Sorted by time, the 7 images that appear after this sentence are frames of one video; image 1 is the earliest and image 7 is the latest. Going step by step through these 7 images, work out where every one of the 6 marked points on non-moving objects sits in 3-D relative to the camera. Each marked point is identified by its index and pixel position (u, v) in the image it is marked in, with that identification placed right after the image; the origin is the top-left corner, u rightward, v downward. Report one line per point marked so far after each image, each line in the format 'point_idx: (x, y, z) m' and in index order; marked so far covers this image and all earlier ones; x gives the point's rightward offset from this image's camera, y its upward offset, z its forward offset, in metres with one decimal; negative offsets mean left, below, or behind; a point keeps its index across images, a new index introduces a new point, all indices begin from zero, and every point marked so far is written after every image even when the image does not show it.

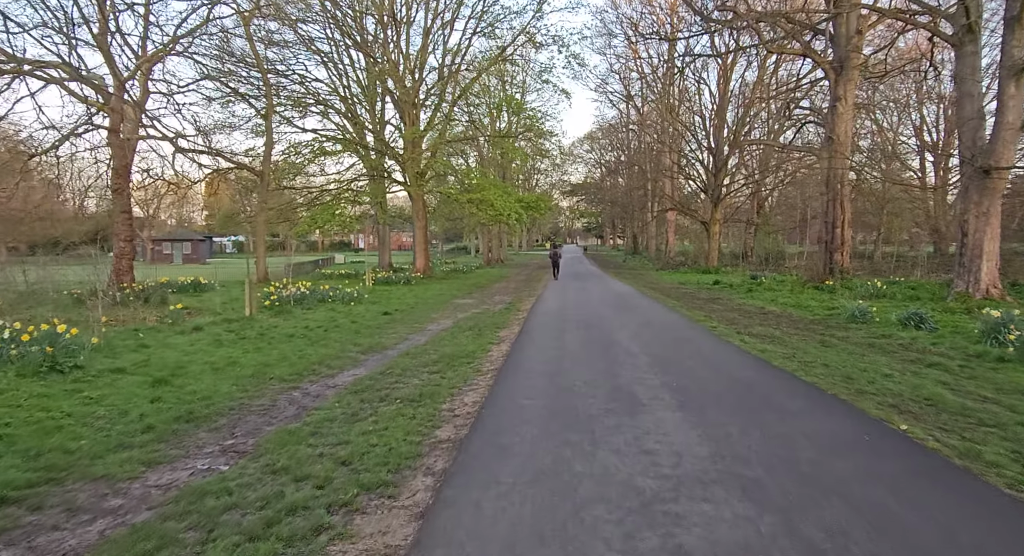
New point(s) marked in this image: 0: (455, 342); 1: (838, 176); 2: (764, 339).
0: (-1.0, -1.1, +9.6) m
1: (+11.7, +3.7, +19.8) m
2: (+4.1, -1.0, +9.0) m
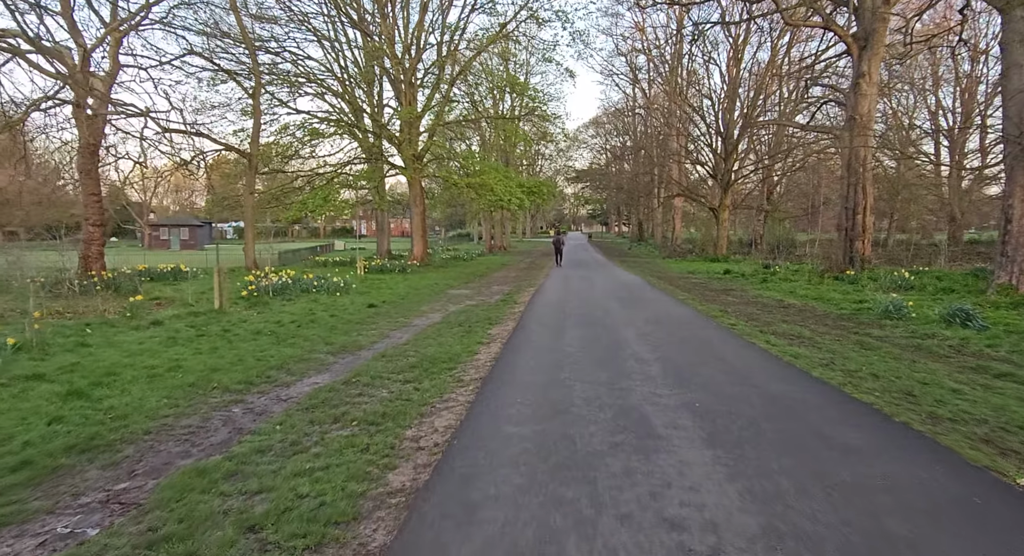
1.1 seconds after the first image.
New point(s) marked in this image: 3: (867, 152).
0: (-1.2, -1.0, +8.5) m
1: (+11.6, +4.0, +18.4) m
2: (+4.0, -0.9, +7.8) m
3: (+11.9, +4.2, +18.5) m
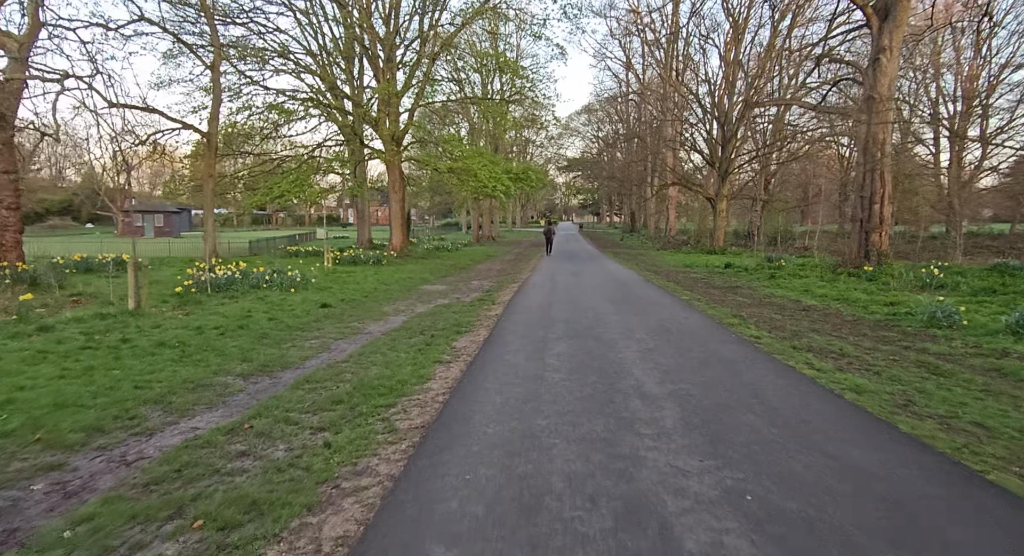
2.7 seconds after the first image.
0: (-1.5, -1.0, +6.7) m
1: (+11.1, +4.1, +16.8) m
2: (+3.6, -0.9, +6.1) m
3: (+11.4, +4.4, +16.8) m
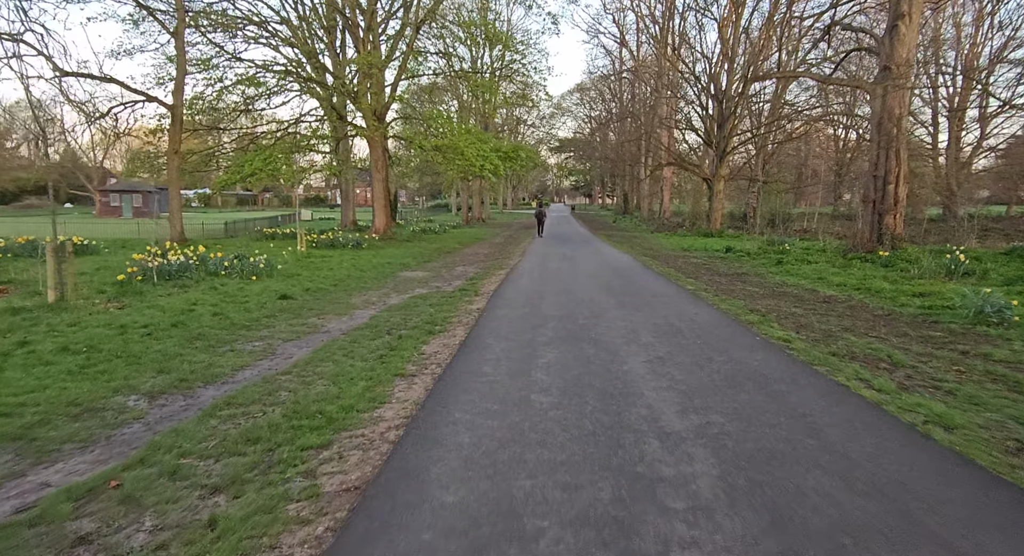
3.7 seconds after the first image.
0: (-1.7, -0.9, +5.4) m
1: (+10.8, +4.5, +15.5) m
2: (+3.4, -0.8, +4.9) m
3: (+11.0, +4.8, +15.6) m
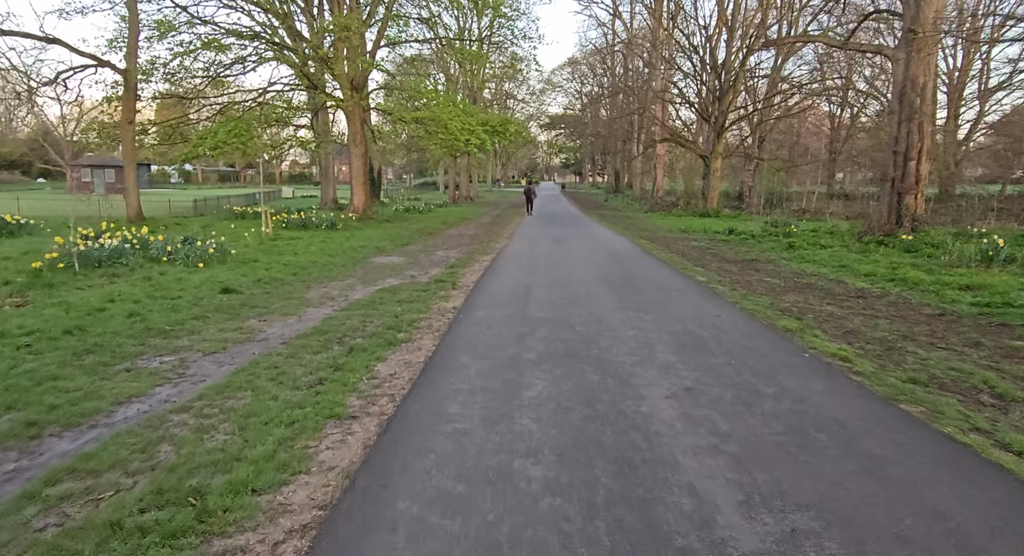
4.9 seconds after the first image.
0: (-1.9, -0.9, +4.0) m
1: (+10.4, +4.9, +14.1) m
2: (+3.2, -0.9, +3.6) m
3: (+10.7, +5.1, +14.2) m
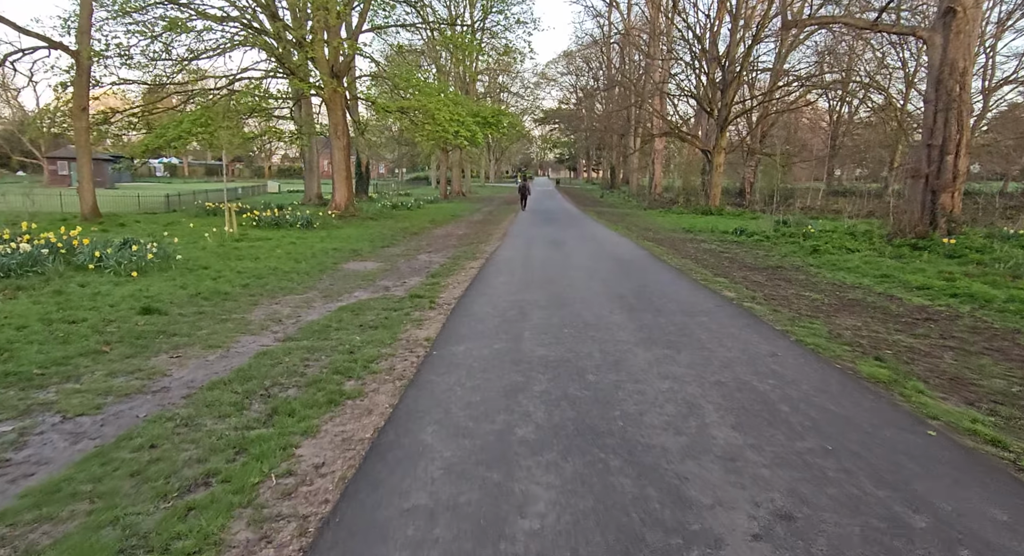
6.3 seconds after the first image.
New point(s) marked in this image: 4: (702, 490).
0: (-2.0, -1.2, +2.5) m
1: (+10.2, +4.7, +12.7) m
2: (+3.2, -1.1, +2.1) m
3: (+10.5, +5.0, +12.7) m
4: (+0.9, -1.0, +2.7) m
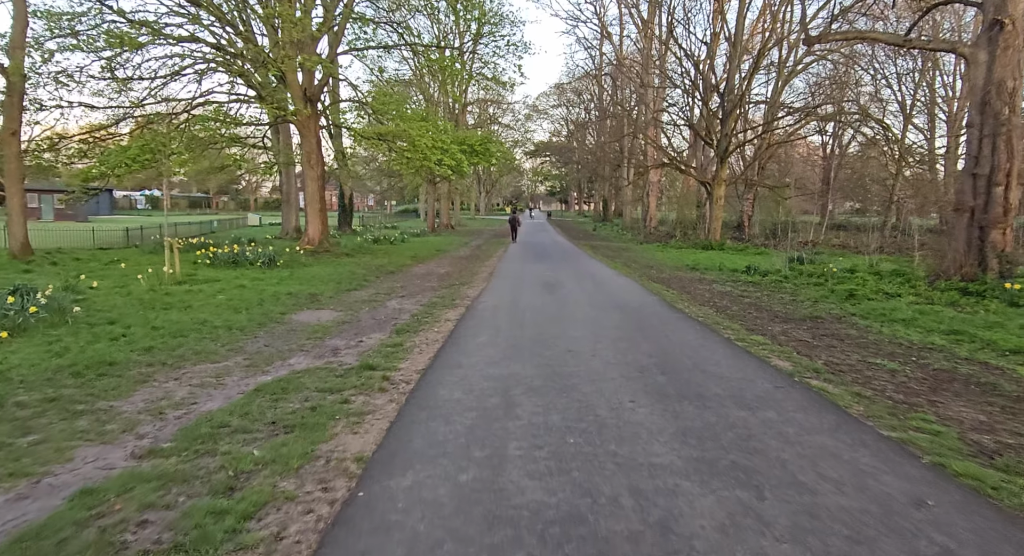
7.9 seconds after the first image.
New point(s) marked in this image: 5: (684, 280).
0: (-2.1, -1.5, +0.5) m
1: (+10.0, +3.7, +11.2) m
2: (+3.1, -1.5, +0.2) m
3: (+10.3, +4.0, +11.2) m
4: (+0.8, -1.4, +0.7) m
5: (+4.5, 0.0, +14.4) m
